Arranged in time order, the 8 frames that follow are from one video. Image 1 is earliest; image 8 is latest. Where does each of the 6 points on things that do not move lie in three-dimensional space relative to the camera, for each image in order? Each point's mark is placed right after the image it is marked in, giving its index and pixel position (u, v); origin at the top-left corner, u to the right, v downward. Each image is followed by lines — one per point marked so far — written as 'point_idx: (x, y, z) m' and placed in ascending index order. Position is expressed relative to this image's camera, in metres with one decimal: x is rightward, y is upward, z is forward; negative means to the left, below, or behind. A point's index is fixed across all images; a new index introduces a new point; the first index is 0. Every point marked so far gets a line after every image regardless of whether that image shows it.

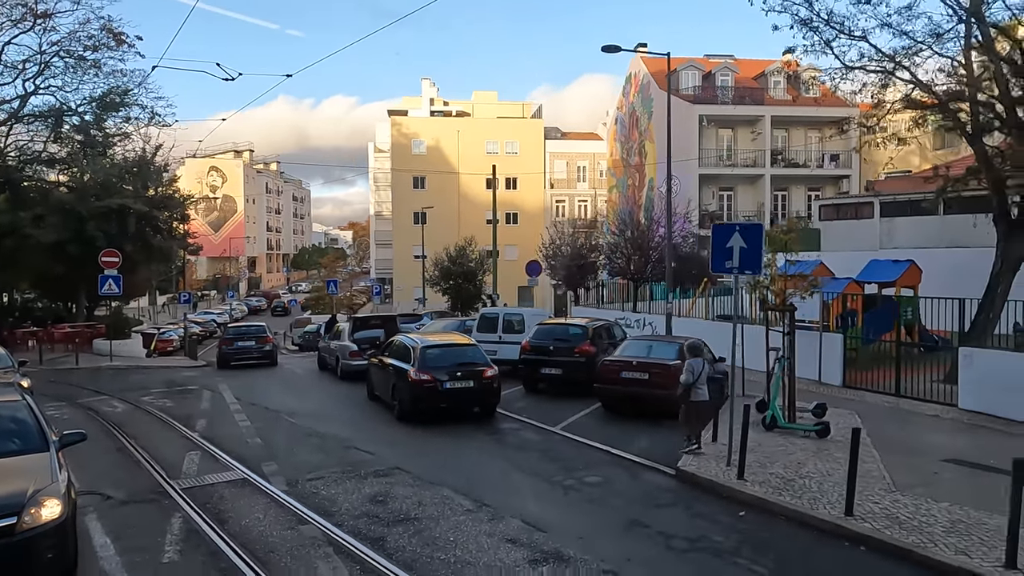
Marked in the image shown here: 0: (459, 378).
0: (-0.9, -1.5, +12.9) m
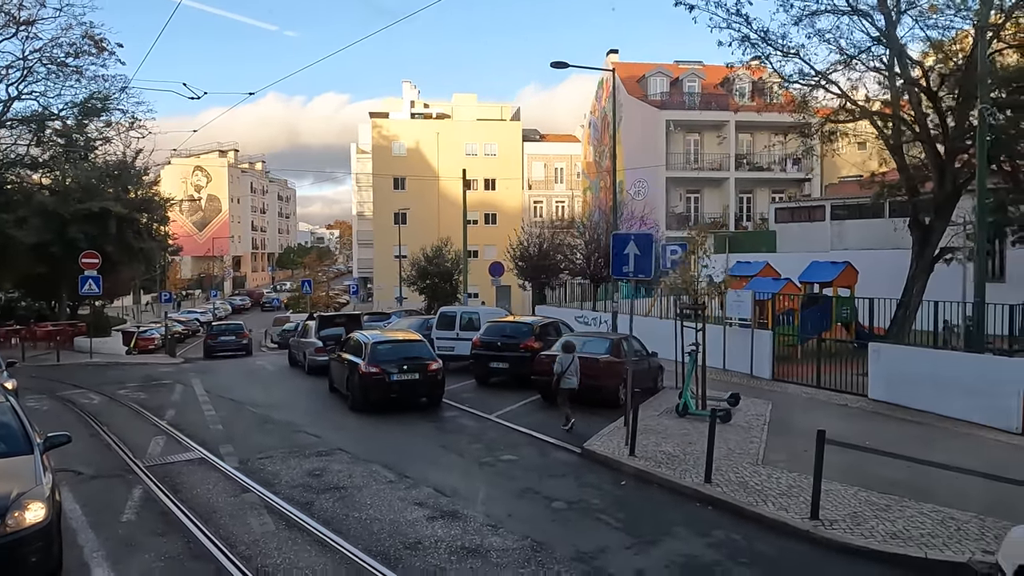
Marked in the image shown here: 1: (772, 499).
0: (-2.0, -1.5, +14.2) m
1: (+2.6, -2.1, +7.7) m
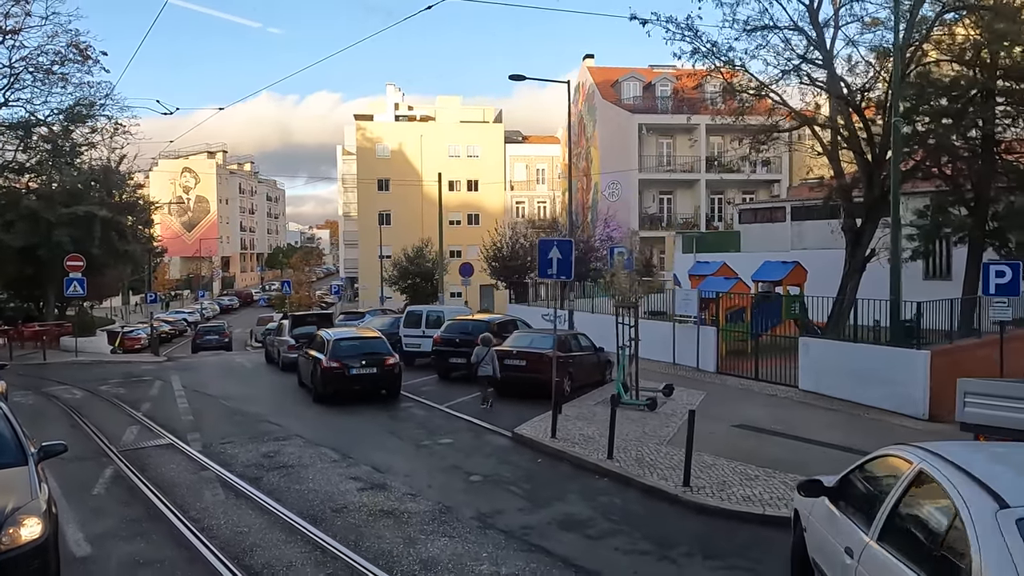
0: (-3.0, -1.5, +15.3) m
1: (+1.7, -2.1, +8.9) m
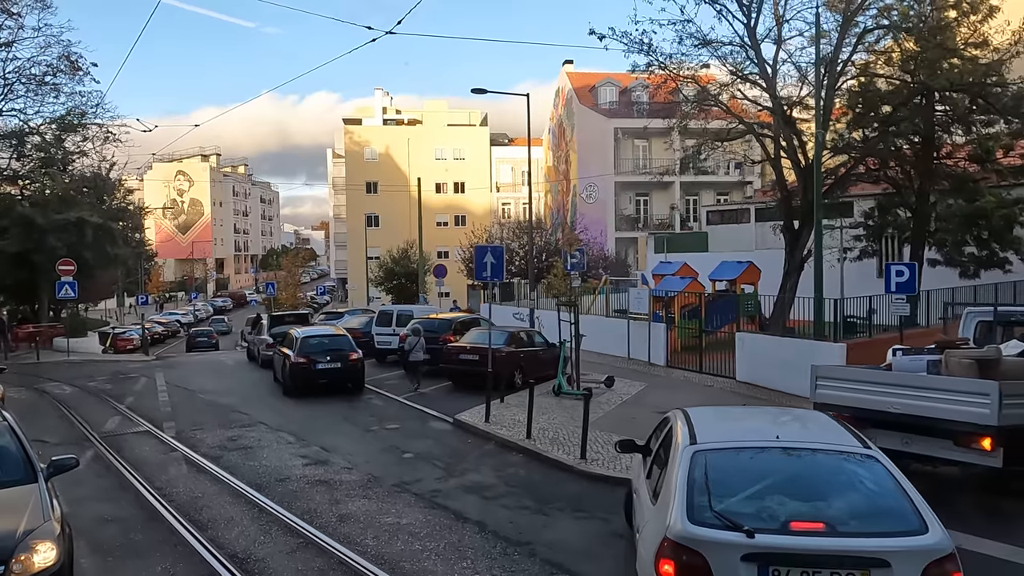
0: (-4.0, -1.6, +16.7) m
1: (+0.7, -2.1, +10.3) m
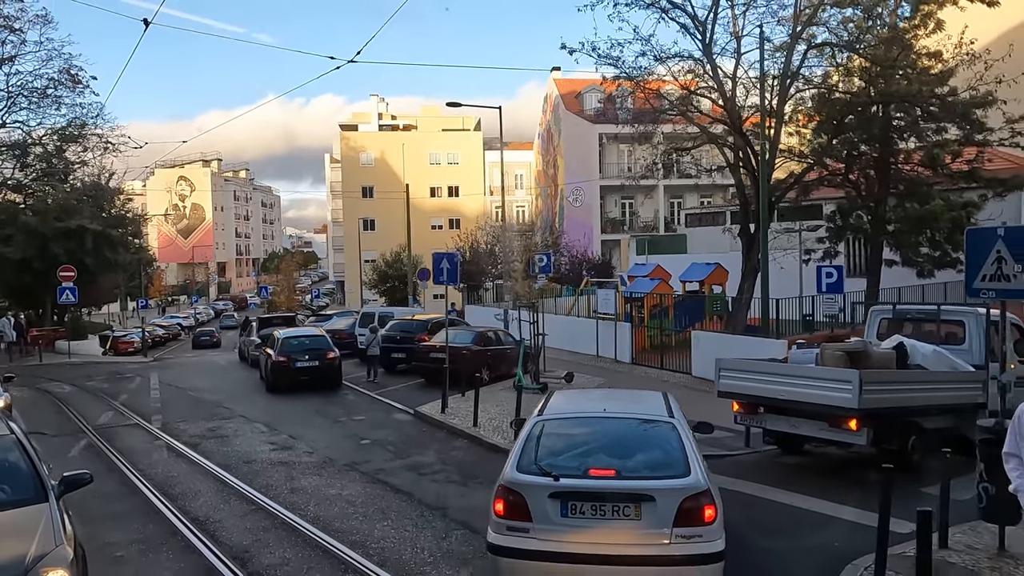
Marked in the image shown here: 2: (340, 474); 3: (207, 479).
0: (-4.8, -1.7, +17.9) m
1: (-0.1, -2.2, +11.5) m
2: (-2.2, -2.3, +9.6) m
3: (-3.8, -2.4, +9.5) m
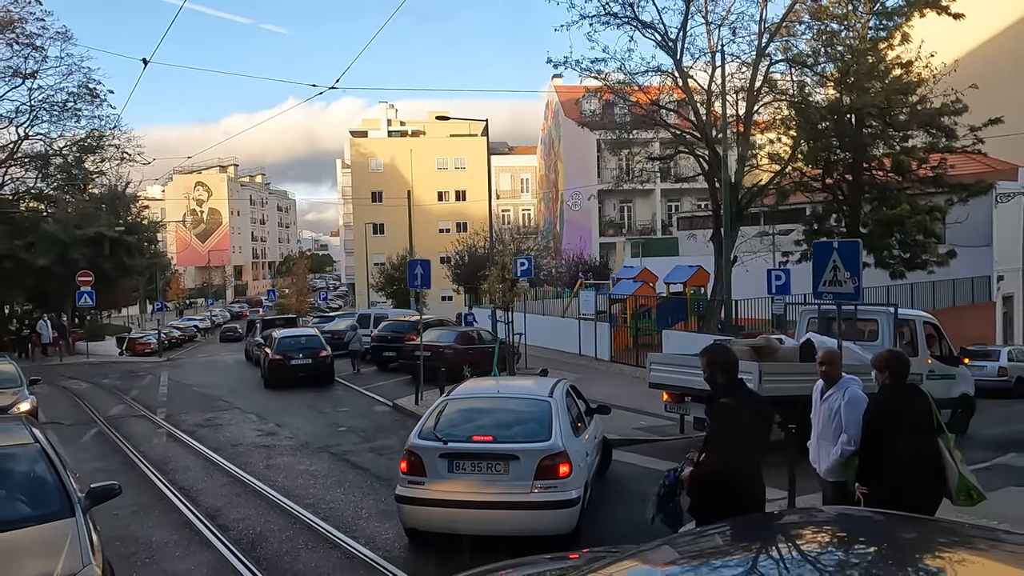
0: (-5.3, -1.7, +19.4) m
1: (-0.8, -2.3, +12.9) m
2: (-2.9, -2.4, +11.1) m
3: (-4.5, -2.4, +11.0) m
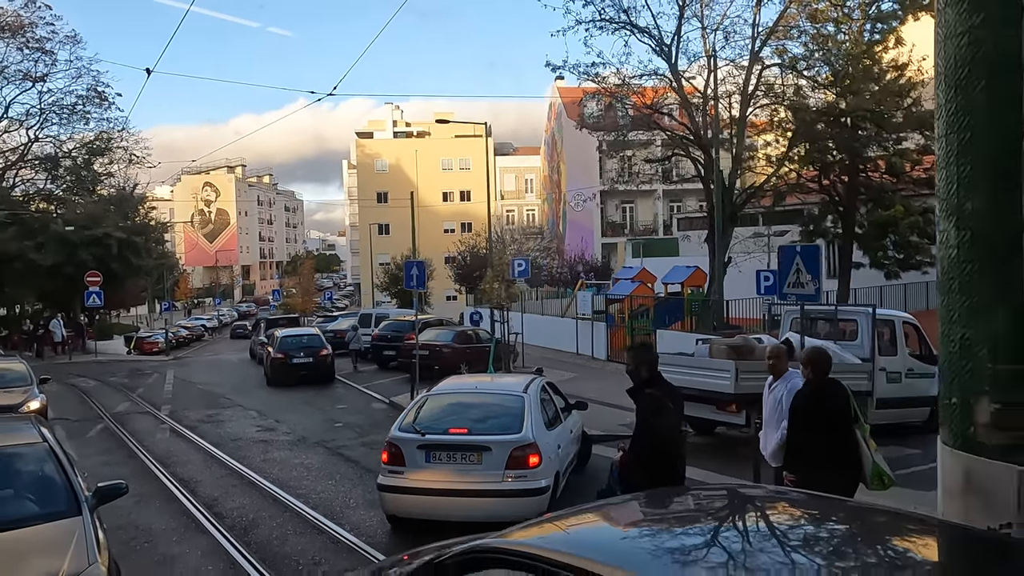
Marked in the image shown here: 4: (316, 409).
0: (-5.4, -1.8, +19.9) m
1: (-1.0, -2.3, +13.4) m
2: (-3.1, -2.4, +11.5) m
3: (-4.7, -2.5, +11.5) m
4: (-4.0, -2.5, +15.5) m
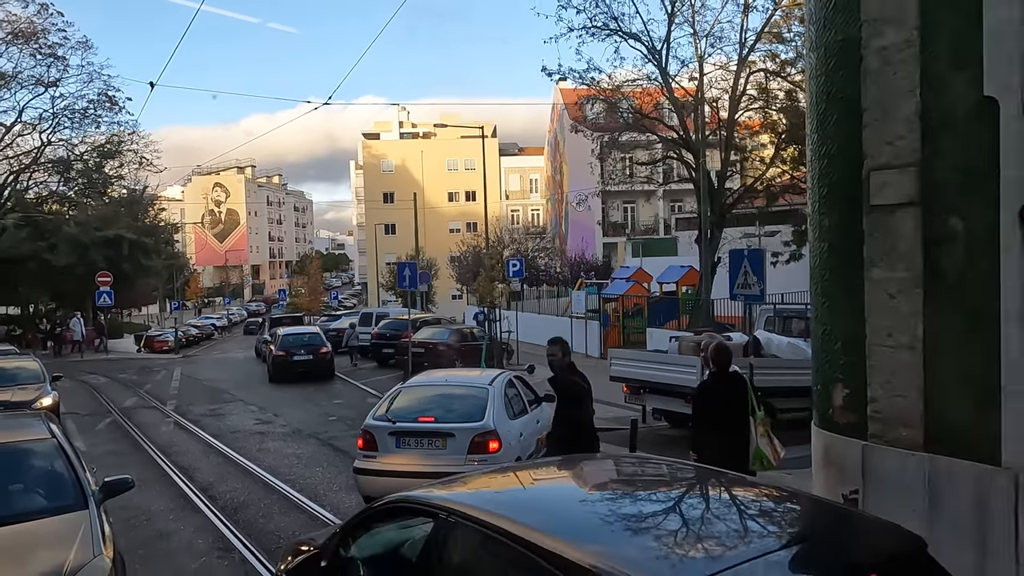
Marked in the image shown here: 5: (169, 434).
0: (-5.6, -1.8, +20.7) m
1: (-1.2, -2.3, +14.1) m
2: (-3.4, -2.4, +12.2) m
3: (-5.0, -2.5, +12.2) m
4: (-4.2, -2.5, +16.3) m
5: (-6.0, -2.5, +13.3) m
